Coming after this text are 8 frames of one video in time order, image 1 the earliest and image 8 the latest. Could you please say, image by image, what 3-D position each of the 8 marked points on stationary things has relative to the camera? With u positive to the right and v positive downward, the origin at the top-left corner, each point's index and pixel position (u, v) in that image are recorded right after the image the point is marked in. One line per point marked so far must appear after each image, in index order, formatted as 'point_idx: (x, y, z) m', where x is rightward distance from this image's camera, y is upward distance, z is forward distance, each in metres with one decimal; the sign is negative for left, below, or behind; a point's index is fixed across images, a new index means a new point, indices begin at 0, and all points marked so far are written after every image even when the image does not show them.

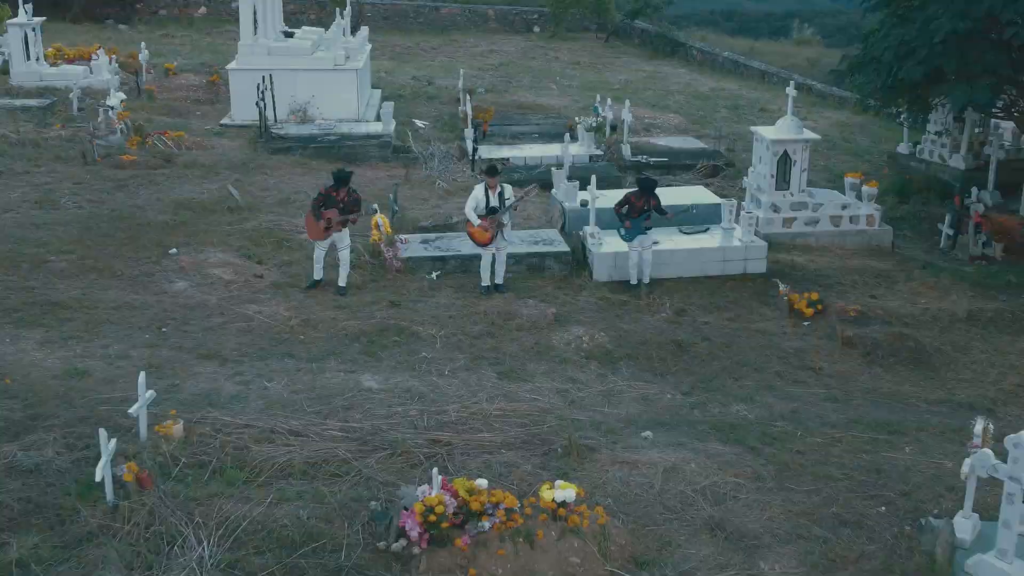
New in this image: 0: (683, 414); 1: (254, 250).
0: (+0.6, -0.5, +6.1) m
1: (-1.3, +0.2, +8.2) m
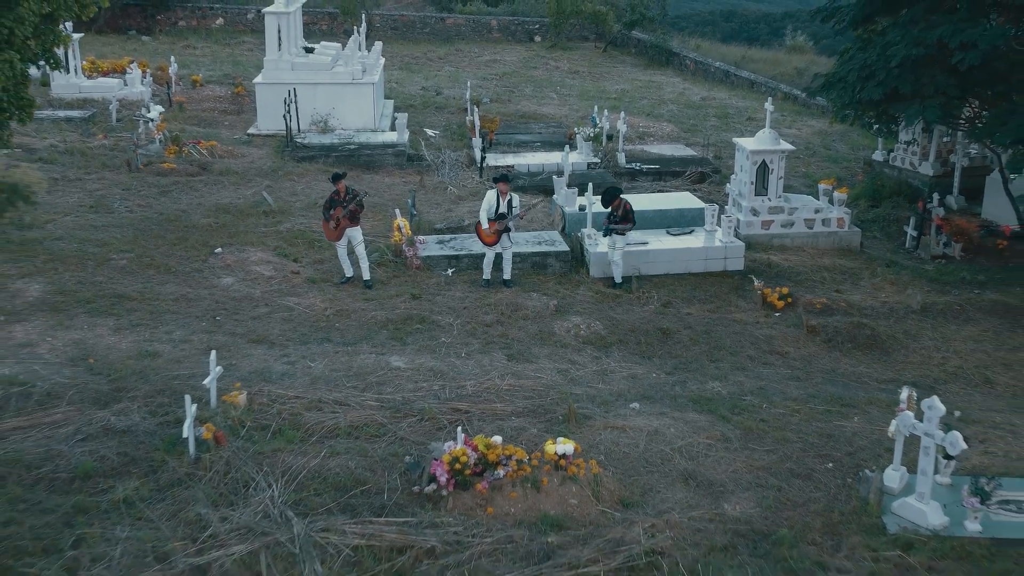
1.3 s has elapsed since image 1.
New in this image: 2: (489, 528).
0: (+0.7, -0.4, +7.1) m
1: (-1.3, +0.2, +9.3) m
2: (-0.1, -0.8, +5.3) m
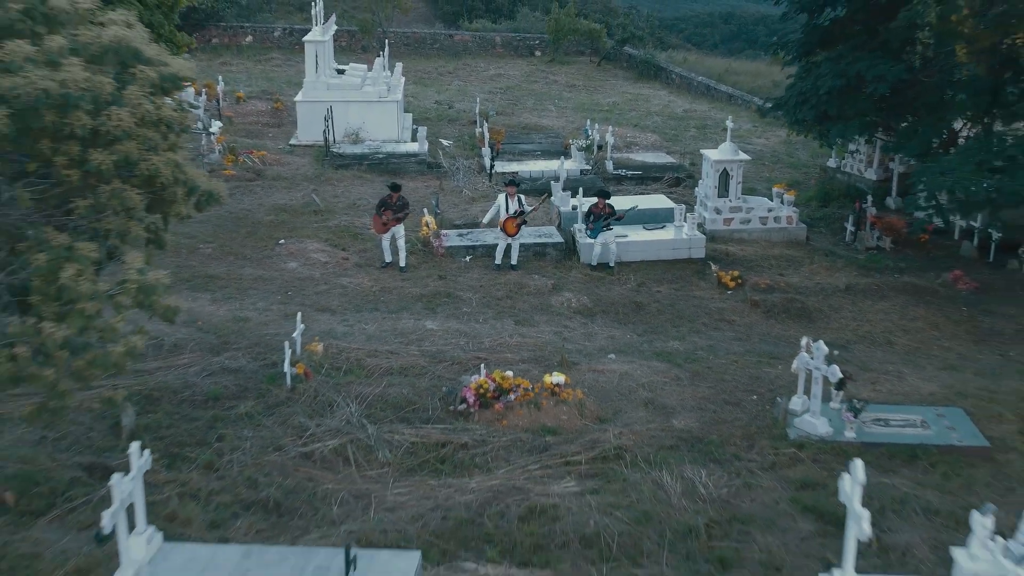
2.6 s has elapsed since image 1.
0: (+0.7, -0.3, +9.3) m
1: (-1.2, +0.3, +11.5) m
2: (0.0, -0.7, +7.5) m
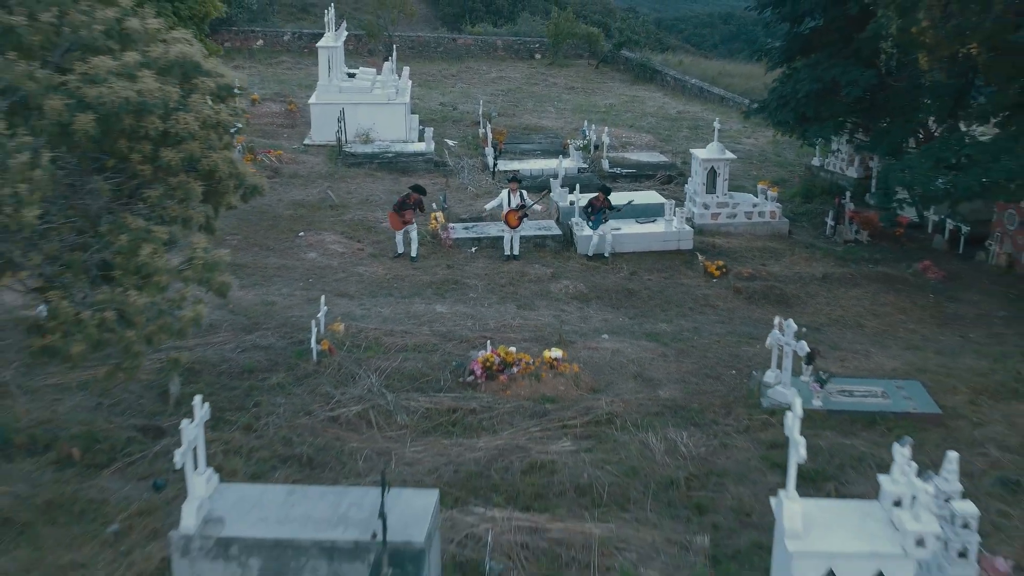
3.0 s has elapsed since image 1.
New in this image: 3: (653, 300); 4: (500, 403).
0: (+0.7, -0.2, +10.3) m
1: (-1.2, +0.4, +12.4) m
2: (0.0, -0.6, +8.4) m
3: (+0.9, -0.1, +11.0) m
4: (-0.1, -0.6, +8.4) m
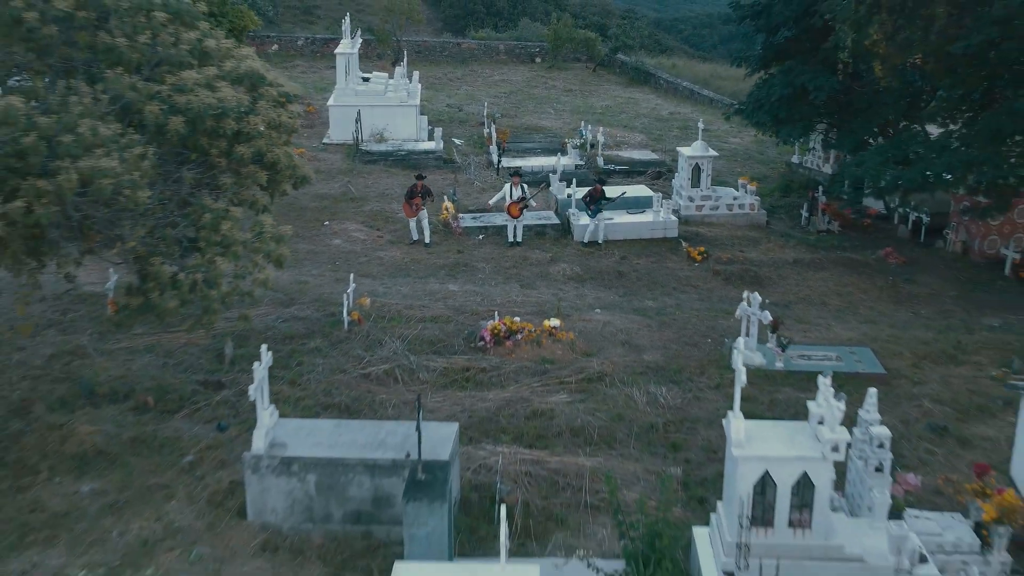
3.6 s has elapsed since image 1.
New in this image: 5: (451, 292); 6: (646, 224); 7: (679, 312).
0: (+0.7, -0.1, +11.7) m
1: (-1.2, +0.5, +13.8) m
2: (0.0, -0.4, +9.8) m
3: (+1.0, +0.1, +12.4) m
4: (0.0, -0.4, +9.8) m
5: (-0.4, 0.0, +11.6) m
6: (+1.1, +0.5, +13.8) m
7: (+1.2, -0.2, +11.5) m
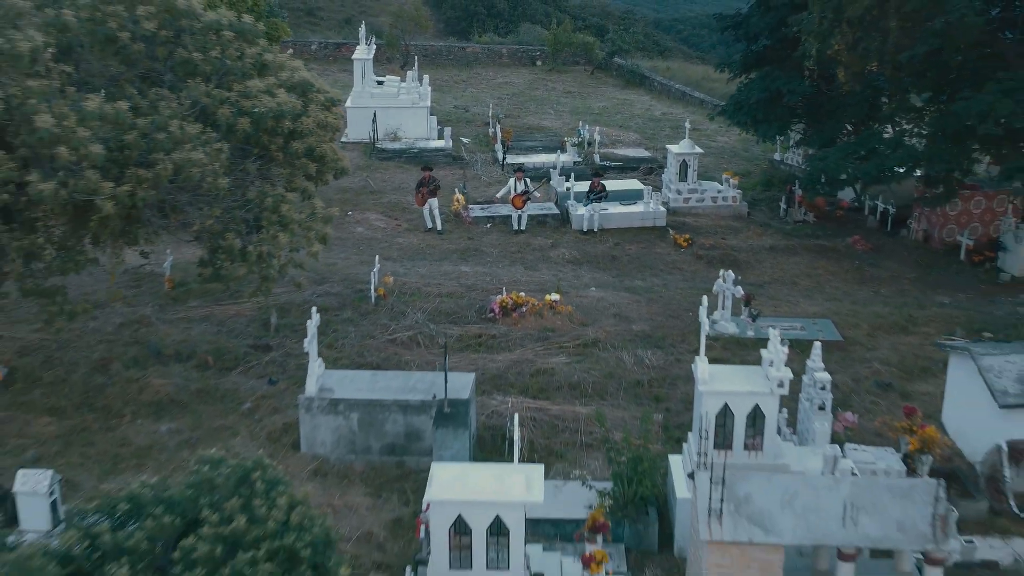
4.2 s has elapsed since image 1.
0: (+0.8, 0.0, +13.2) m
1: (-1.1, +0.7, +15.3) m
2: (+0.1, -0.3, +11.3) m
3: (+1.0, +0.2, +14.0) m
4: (0.0, -0.3, +11.3) m
5: (-0.4, +0.1, +13.1) m
6: (+1.2, +0.7, +15.3) m
7: (+1.2, 0.0, +13.0) m
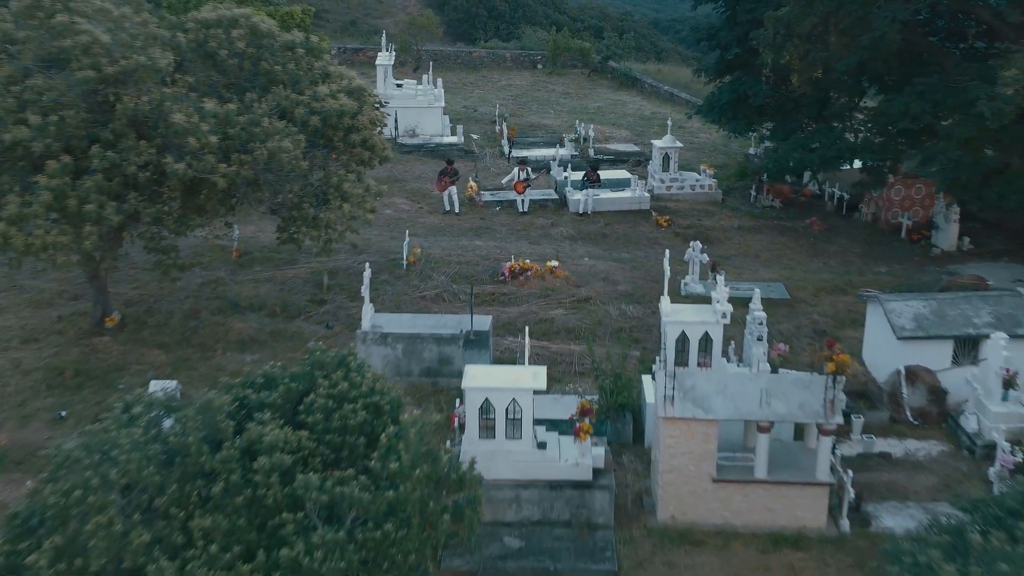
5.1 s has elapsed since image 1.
0: (+0.8, +0.3, +15.7) m
1: (-1.1, +1.0, +17.8) m
2: (+0.1, 0.0, +13.9) m
3: (+1.1, +0.5, +16.5) m
4: (+0.1, 0.0, +13.8) m
5: (-0.3, +0.4, +15.6) m
6: (+1.2, +1.0, +17.9) m
7: (+1.3, +0.3, +15.5) m
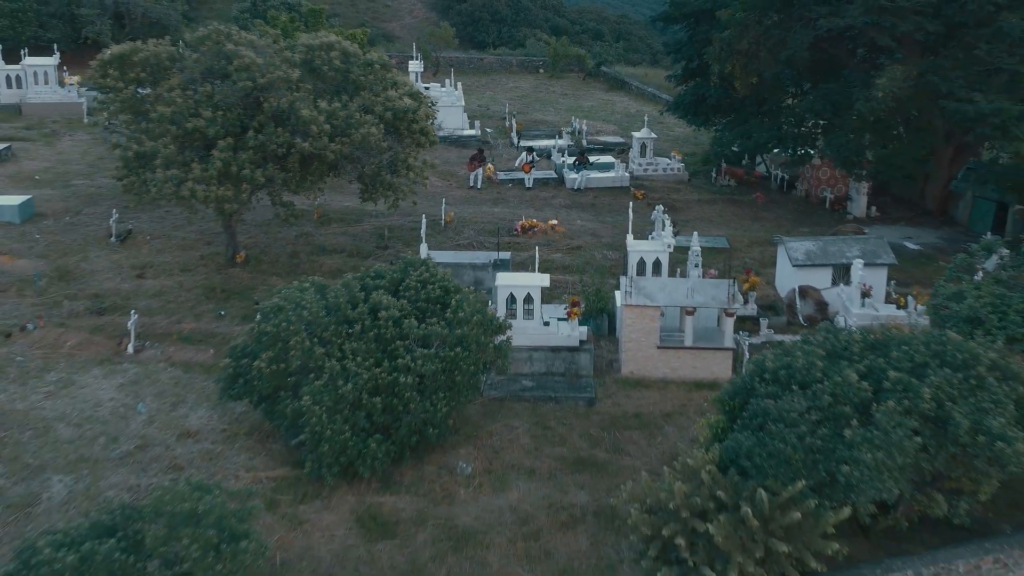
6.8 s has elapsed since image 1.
0: (+1.0, +0.9, +20.6) m
1: (-0.9, +1.5, +22.8) m
2: (+0.2, +0.5, +18.8) m
3: (+1.2, +1.0, +21.4) m
4: (+0.2, +0.5, +18.8) m
5: (-0.2, +1.0, +20.6) m
6: (+1.4, +1.5, +22.8) m
7: (+1.4, +0.8, +20.5) m
